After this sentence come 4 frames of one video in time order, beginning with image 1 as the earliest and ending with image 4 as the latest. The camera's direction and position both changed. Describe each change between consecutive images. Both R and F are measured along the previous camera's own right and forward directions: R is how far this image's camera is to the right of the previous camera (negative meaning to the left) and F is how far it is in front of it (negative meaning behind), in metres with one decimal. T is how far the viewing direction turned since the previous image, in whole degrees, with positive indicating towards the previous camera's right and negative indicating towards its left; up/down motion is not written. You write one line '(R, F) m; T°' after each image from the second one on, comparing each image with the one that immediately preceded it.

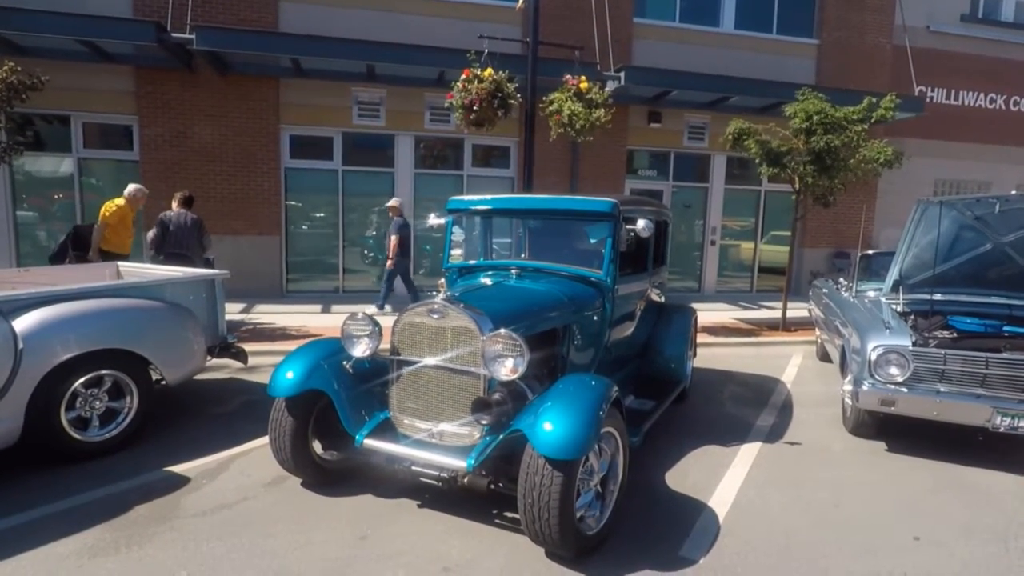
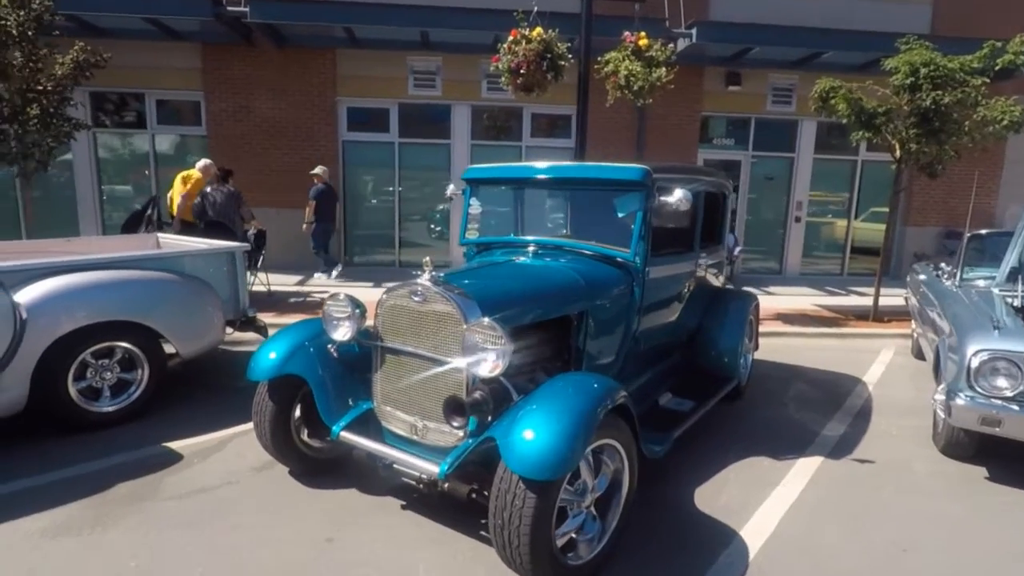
(+0.5, +0.6) m; -8°
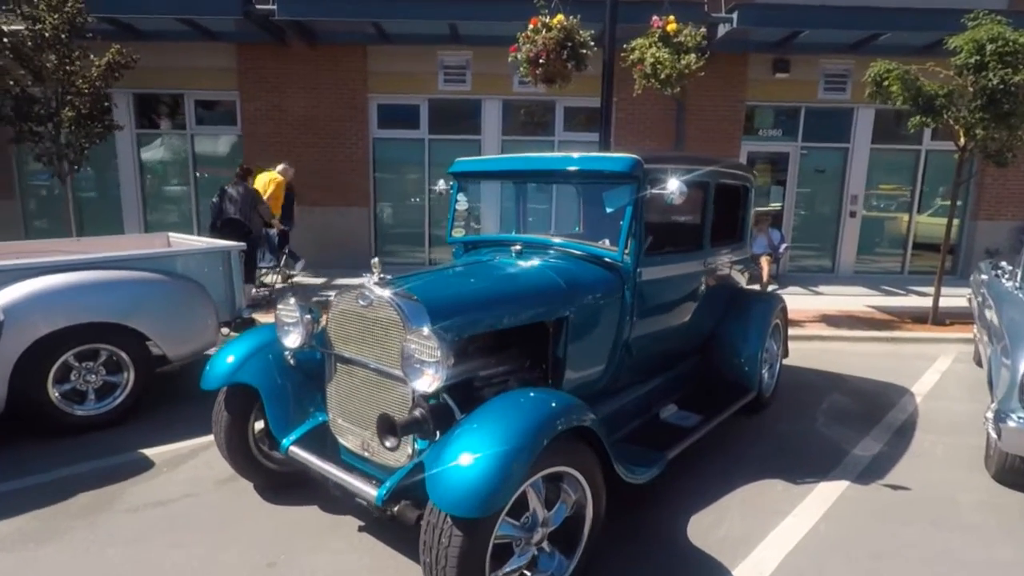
(+0.5, +0.4) m; -5°
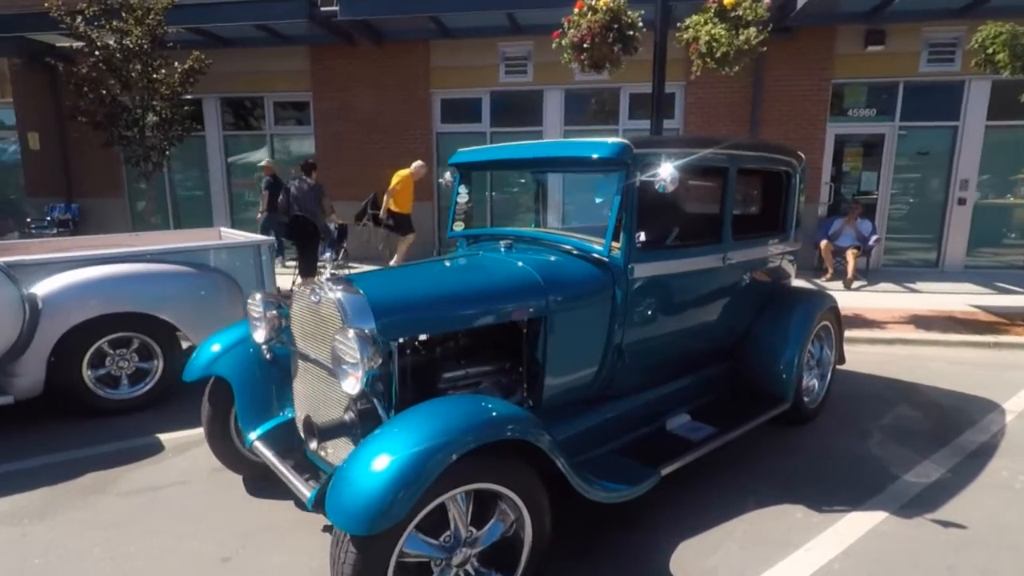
(+0.7, +0.3) m; -9°
